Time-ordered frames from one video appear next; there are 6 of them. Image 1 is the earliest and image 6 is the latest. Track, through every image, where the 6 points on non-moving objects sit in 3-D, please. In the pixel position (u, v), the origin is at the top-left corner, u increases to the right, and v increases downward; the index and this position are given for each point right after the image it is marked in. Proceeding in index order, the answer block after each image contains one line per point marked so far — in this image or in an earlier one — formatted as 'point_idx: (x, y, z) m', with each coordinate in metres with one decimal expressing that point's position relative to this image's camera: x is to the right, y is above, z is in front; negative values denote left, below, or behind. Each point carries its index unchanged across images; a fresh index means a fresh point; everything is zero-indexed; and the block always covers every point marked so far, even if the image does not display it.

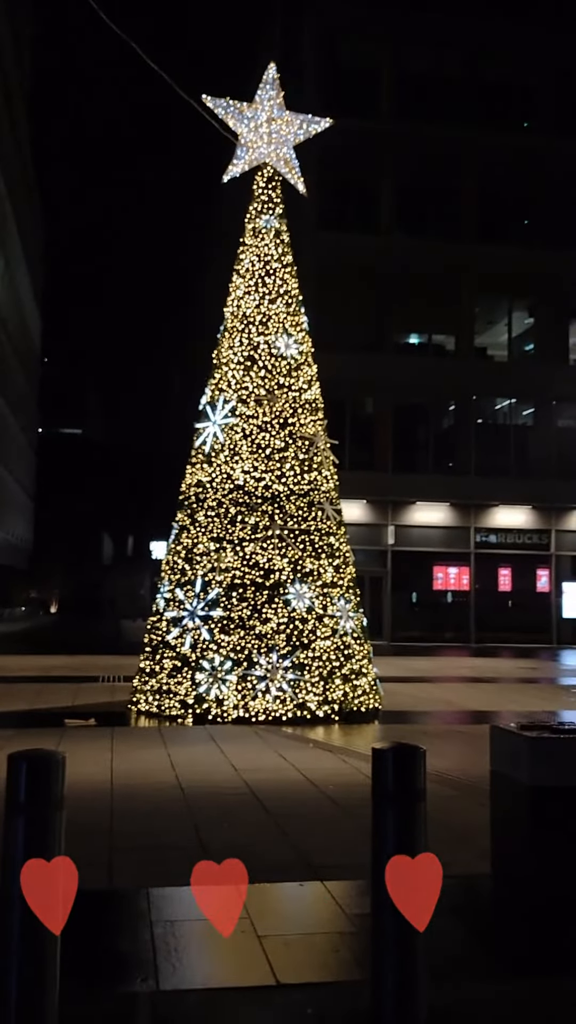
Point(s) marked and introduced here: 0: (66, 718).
0: (-2.8, -2.6, +12.3) m
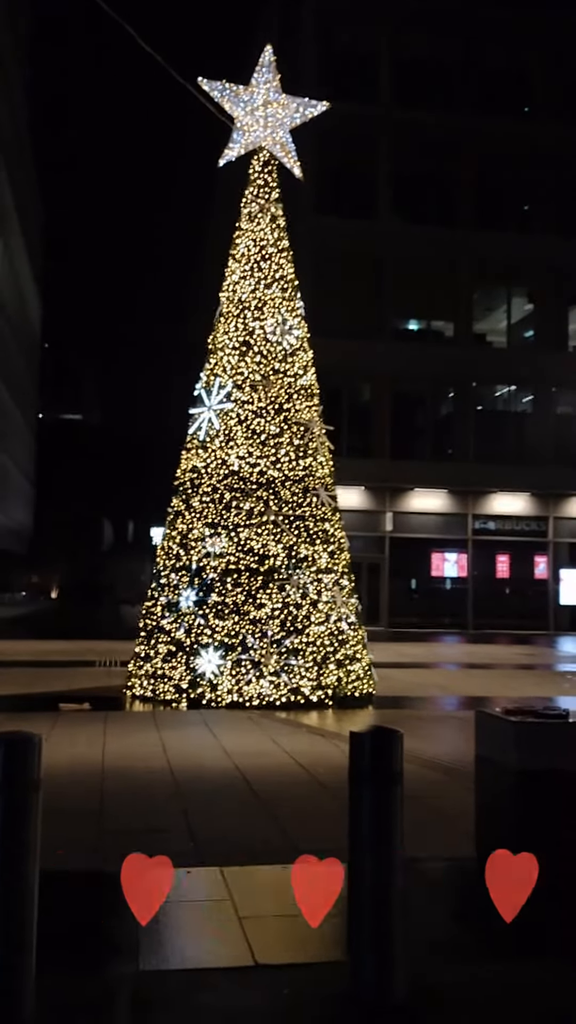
0: (-2.9, -2.4, +12.4) m
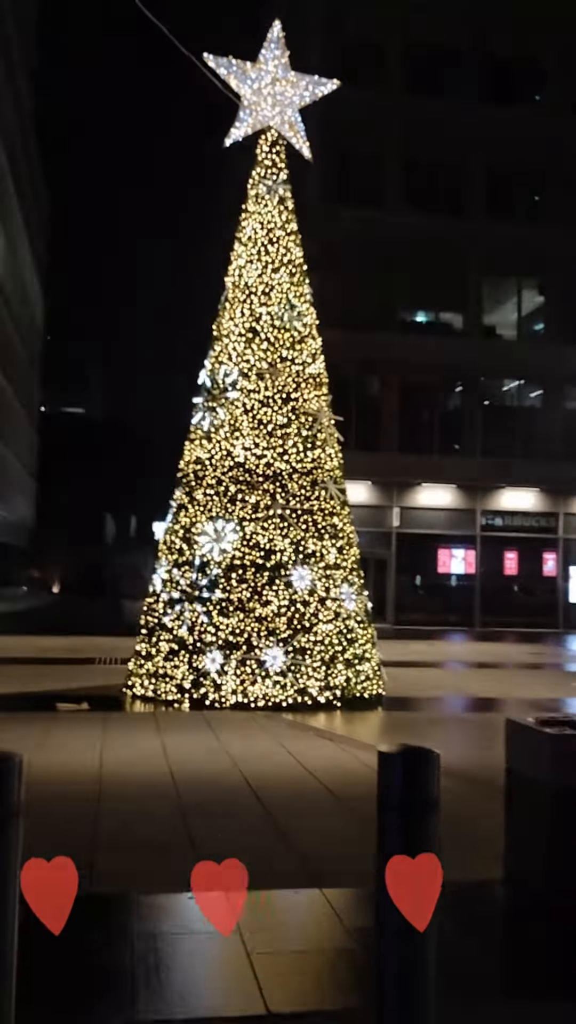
0: (-2.8, -2.3, +11.9) m
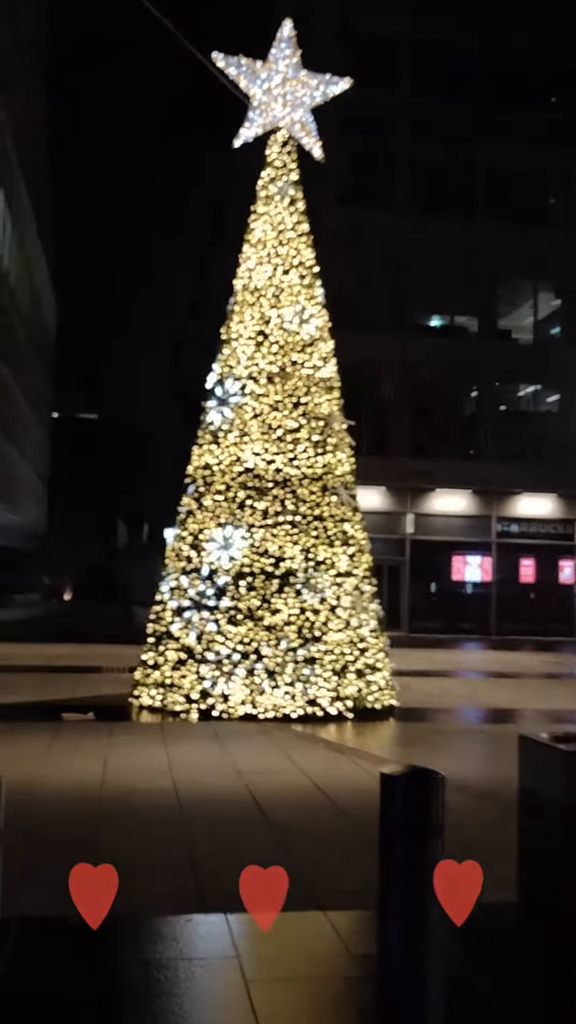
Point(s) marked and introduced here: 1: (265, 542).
0: (-2.7, -2.4, +11.7) m
1: (-0.3, -0.4, +11.4) m
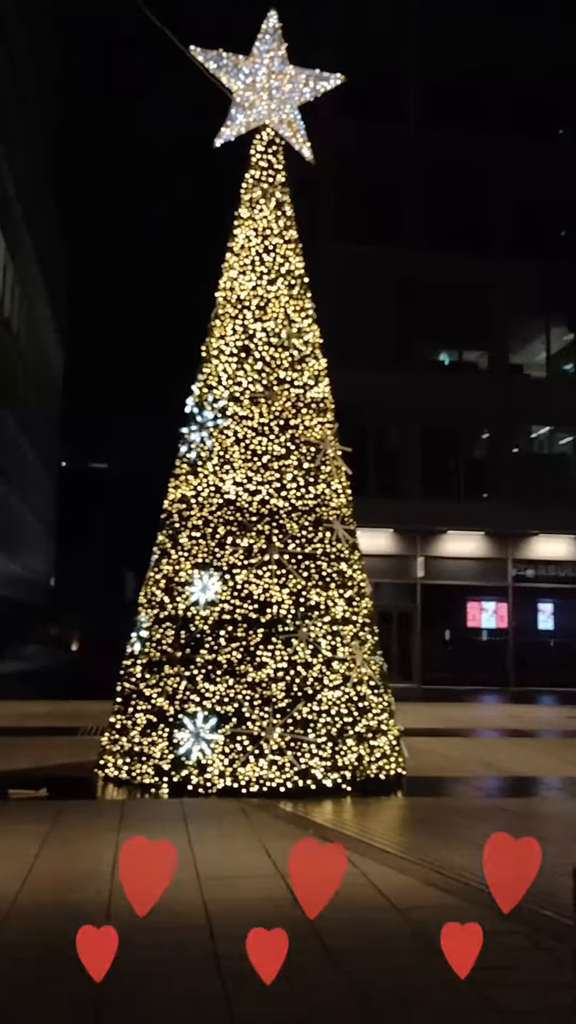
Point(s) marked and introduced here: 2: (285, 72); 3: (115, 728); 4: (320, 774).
0: (-2.8, -2.8, +10.2) m
1: (-0.4, -0.7, +9.9) m
2: (0.0, +5.0, +11.1) m
3: (-1.8, -2.2, +10.1) m
4: (+0.3, -2.6, +9.8) m
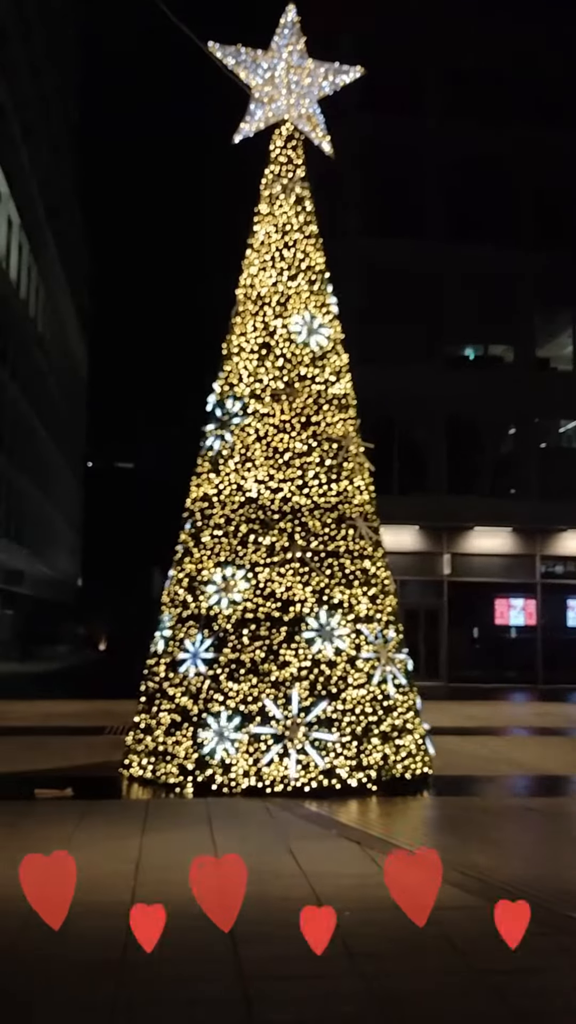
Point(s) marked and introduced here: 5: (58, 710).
0: (-2.5, -2.8, +10.2) m
1: (-0.2, -0.7, +9.9) m
2: (+0.2, +5.0, +11.0) m
3: (-1.5, -2.2, +10.1) m
4: (+0.6, -2.6, +9.7) m
5: (-4.3, -3.7, +18.5) m
